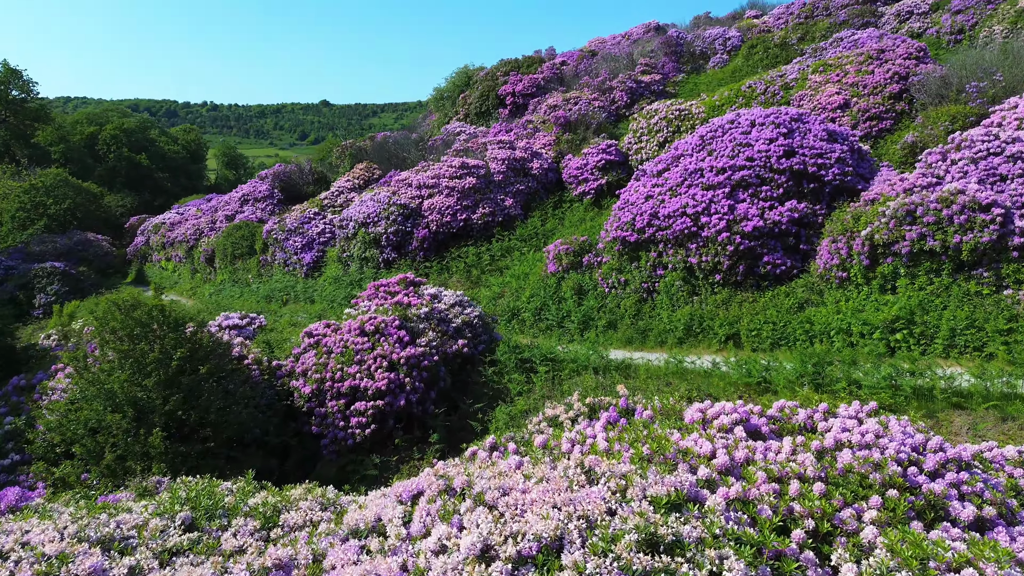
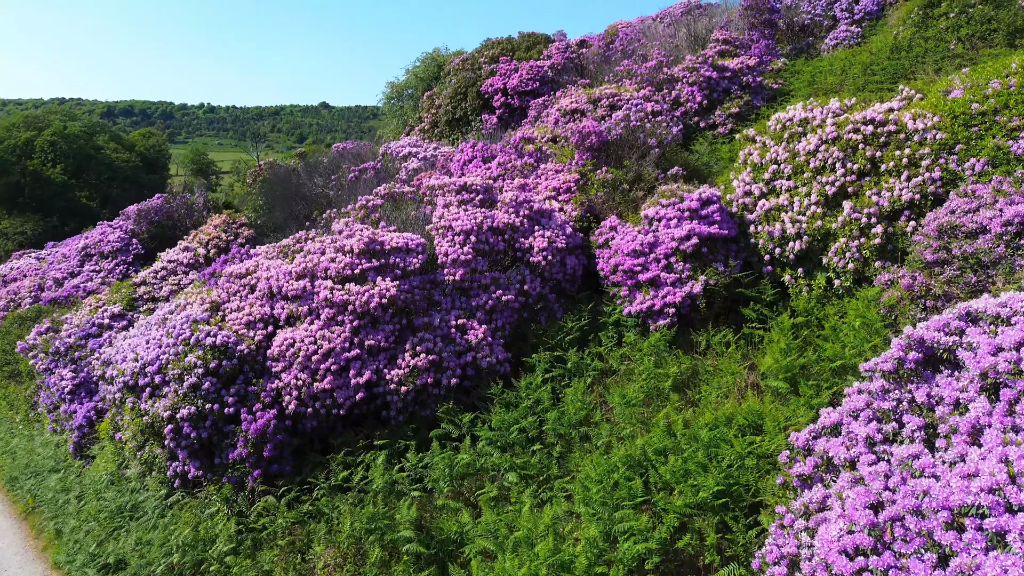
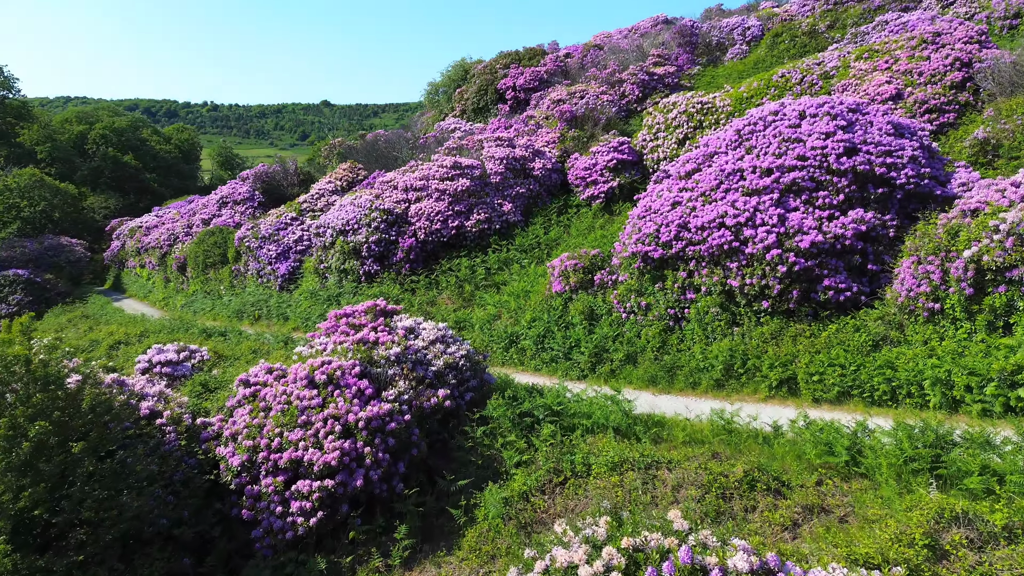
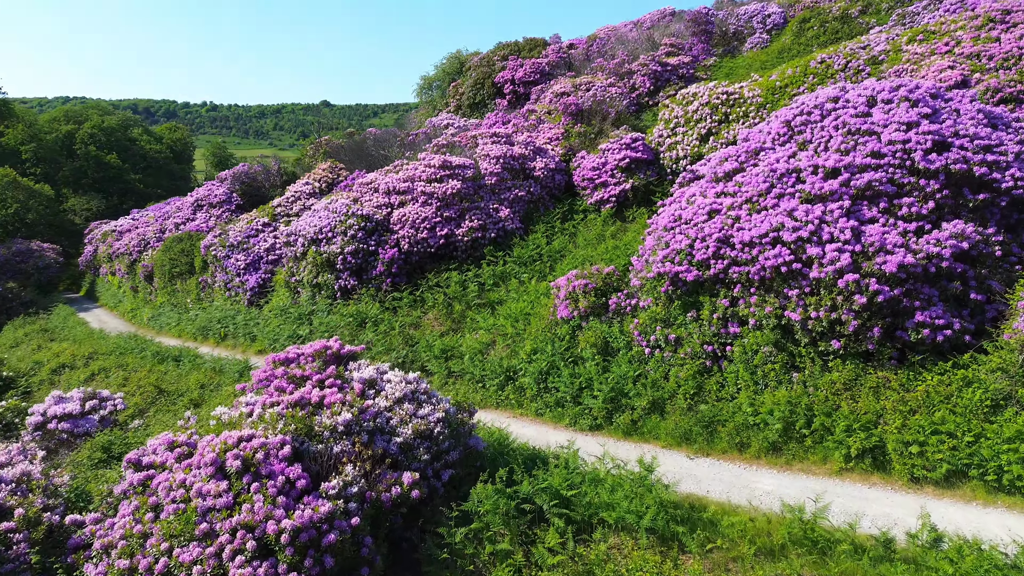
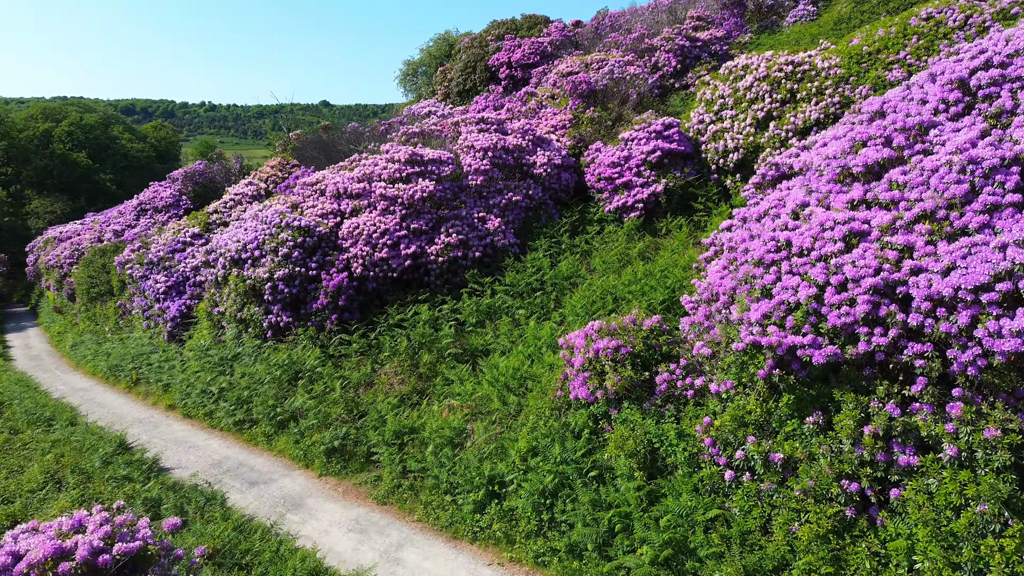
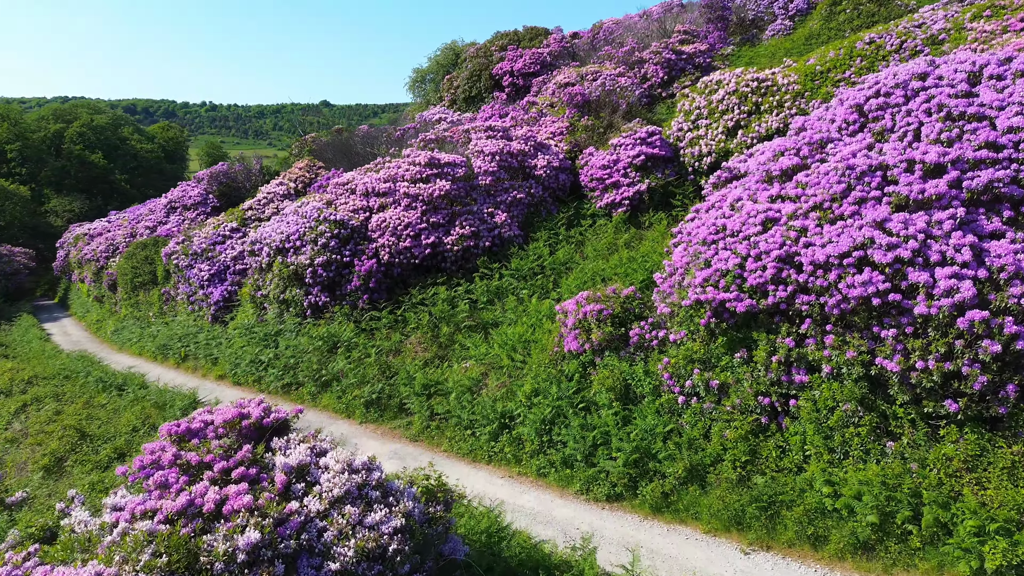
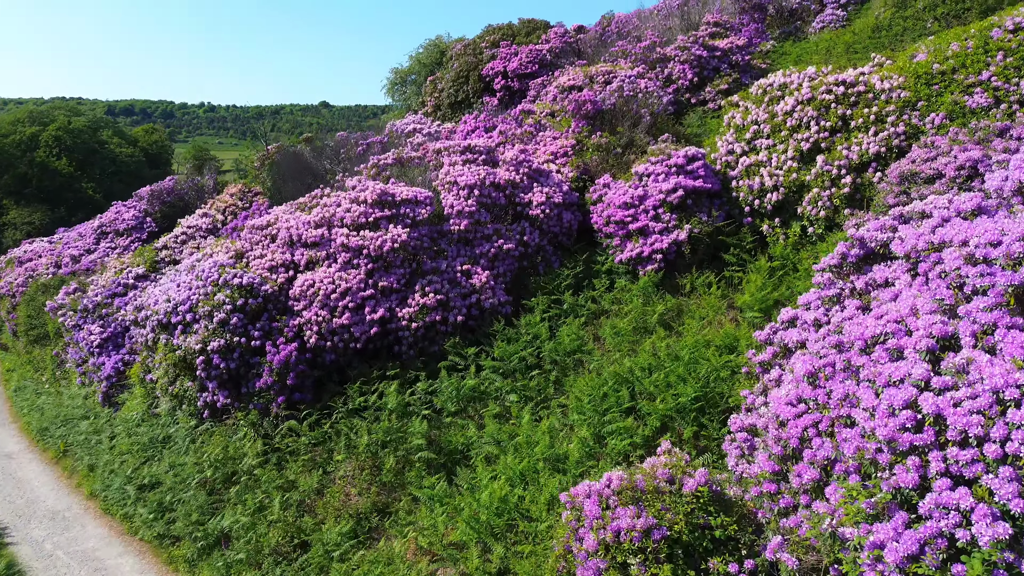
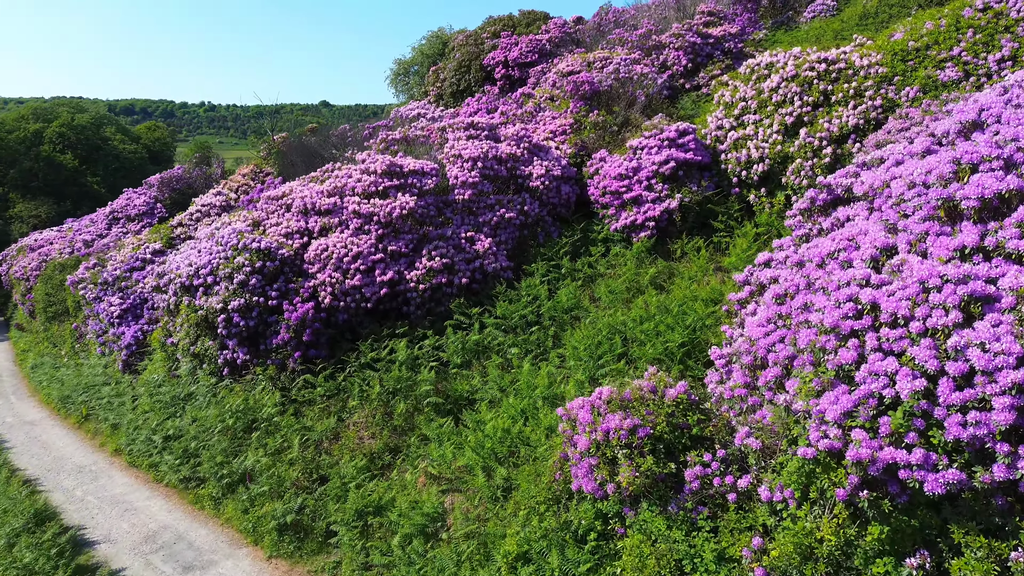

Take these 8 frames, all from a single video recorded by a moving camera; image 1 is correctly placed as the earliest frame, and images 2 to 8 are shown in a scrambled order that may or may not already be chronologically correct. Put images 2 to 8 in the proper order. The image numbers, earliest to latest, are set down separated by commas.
3, 4, 6, 5, 8, 7, 2
